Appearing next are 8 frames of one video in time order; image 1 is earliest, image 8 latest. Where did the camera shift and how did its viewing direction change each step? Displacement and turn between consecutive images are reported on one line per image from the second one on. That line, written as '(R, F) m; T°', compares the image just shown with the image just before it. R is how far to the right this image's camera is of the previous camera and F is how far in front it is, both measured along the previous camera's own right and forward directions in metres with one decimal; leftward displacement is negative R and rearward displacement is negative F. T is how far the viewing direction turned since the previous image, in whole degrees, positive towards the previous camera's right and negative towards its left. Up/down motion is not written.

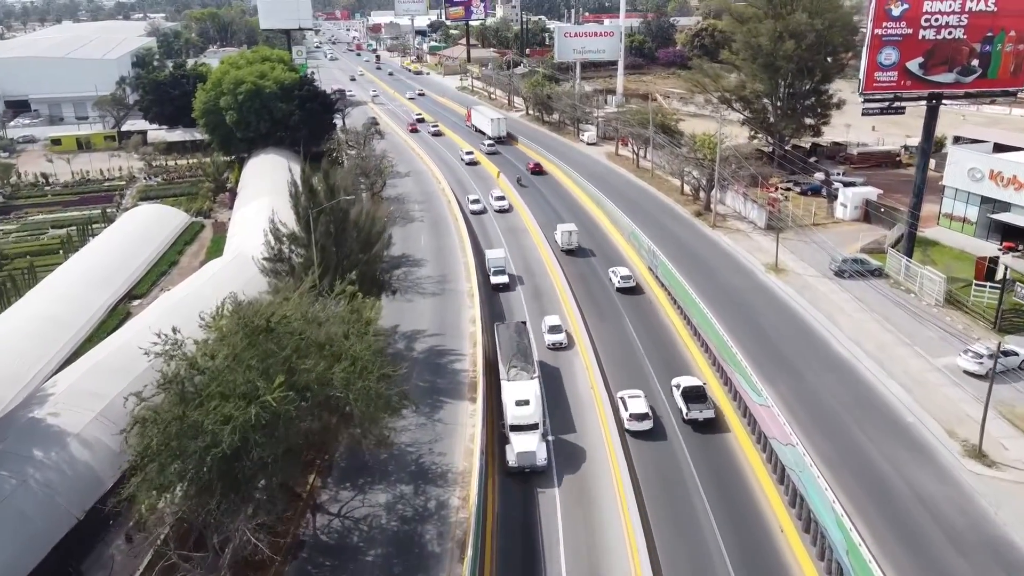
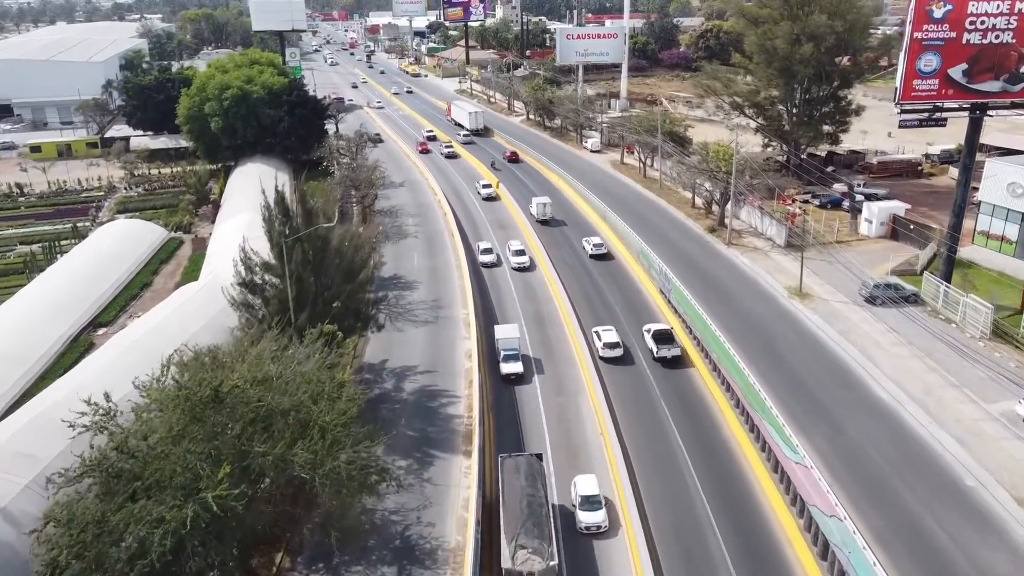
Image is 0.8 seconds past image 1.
(0.0, +3.5) m; 0°
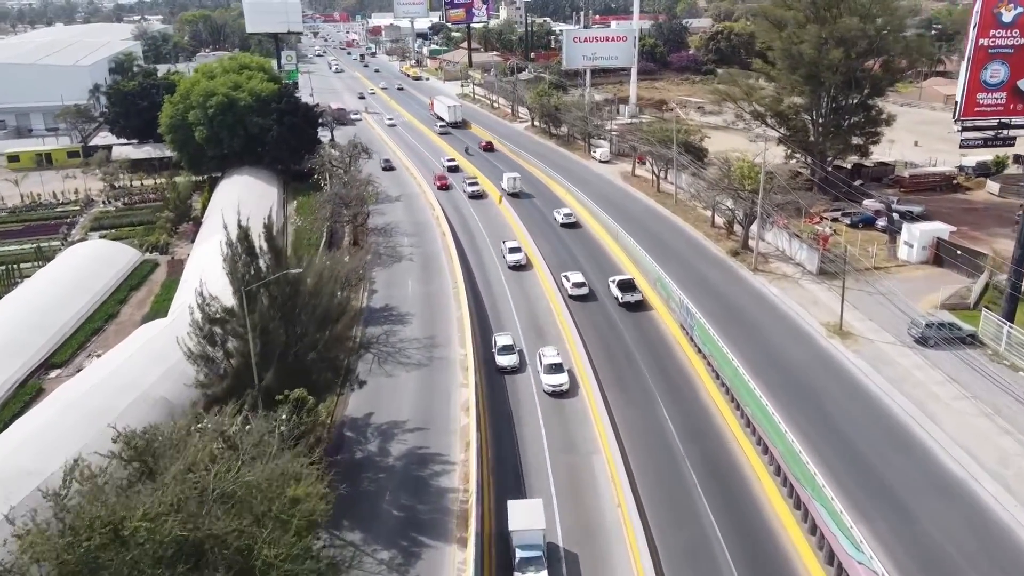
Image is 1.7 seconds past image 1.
(0.0, +4.3) m; 0°
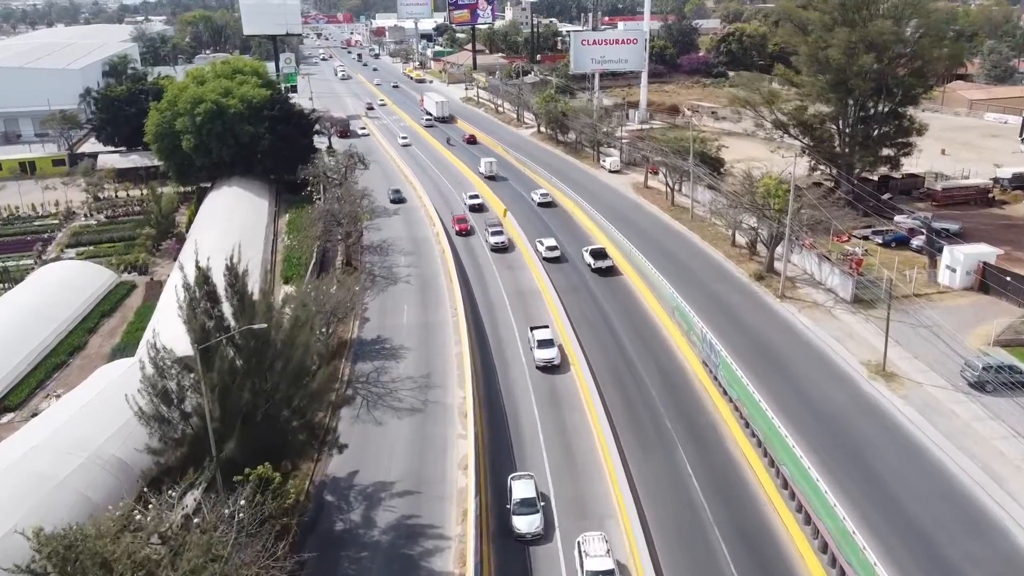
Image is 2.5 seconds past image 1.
(0.0, +3.5) m; 0°
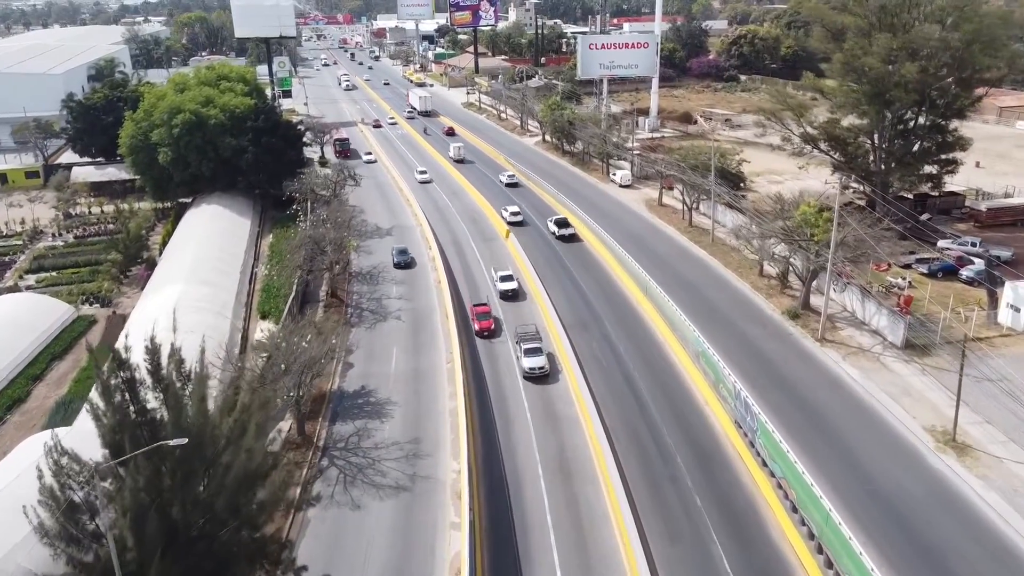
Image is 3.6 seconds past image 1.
(0.0, +4.6) m; 0°
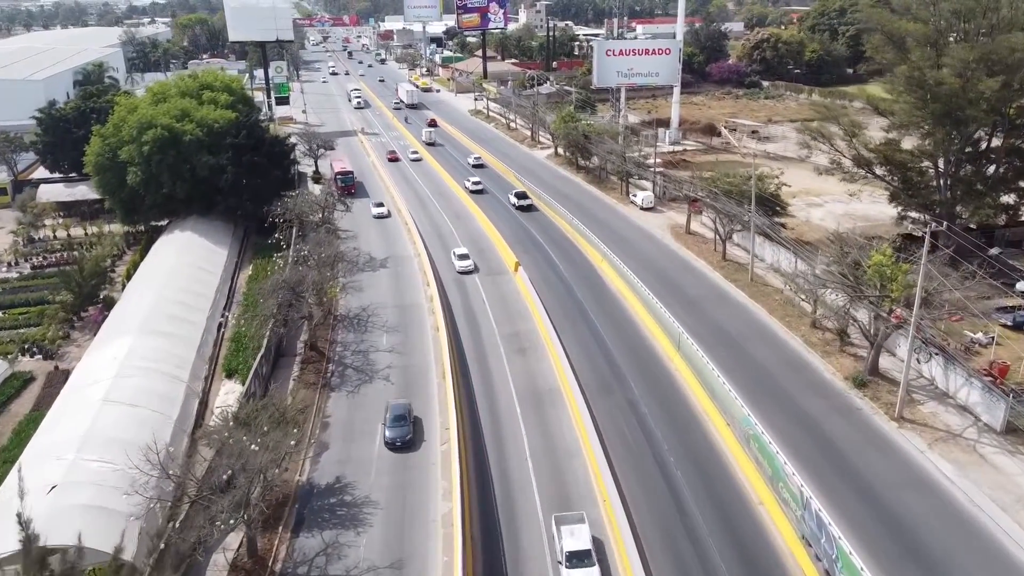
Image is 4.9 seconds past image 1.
(0.0, +6.0) m; -1°
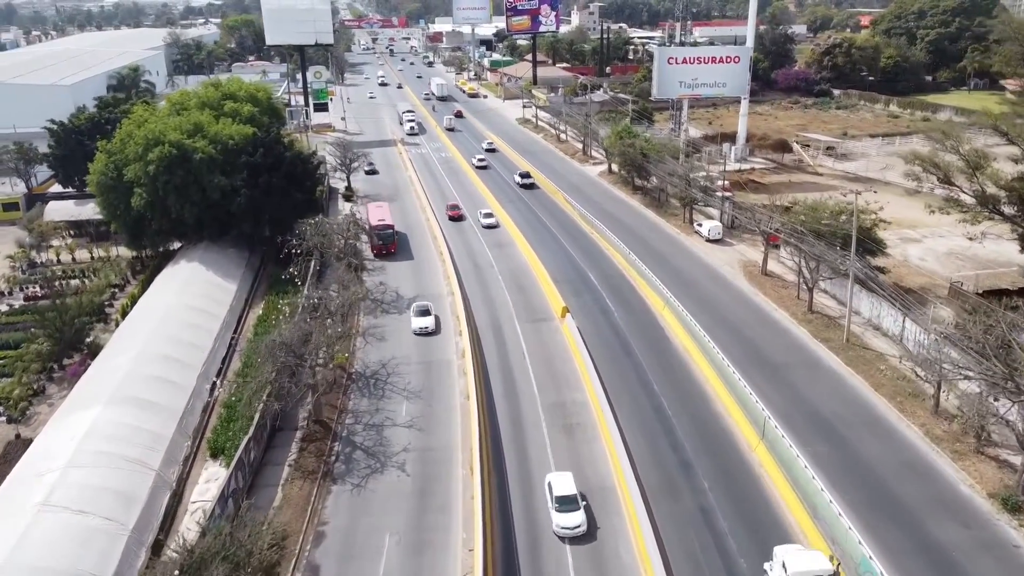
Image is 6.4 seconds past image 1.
(-0.1, +6.3) m; -3°
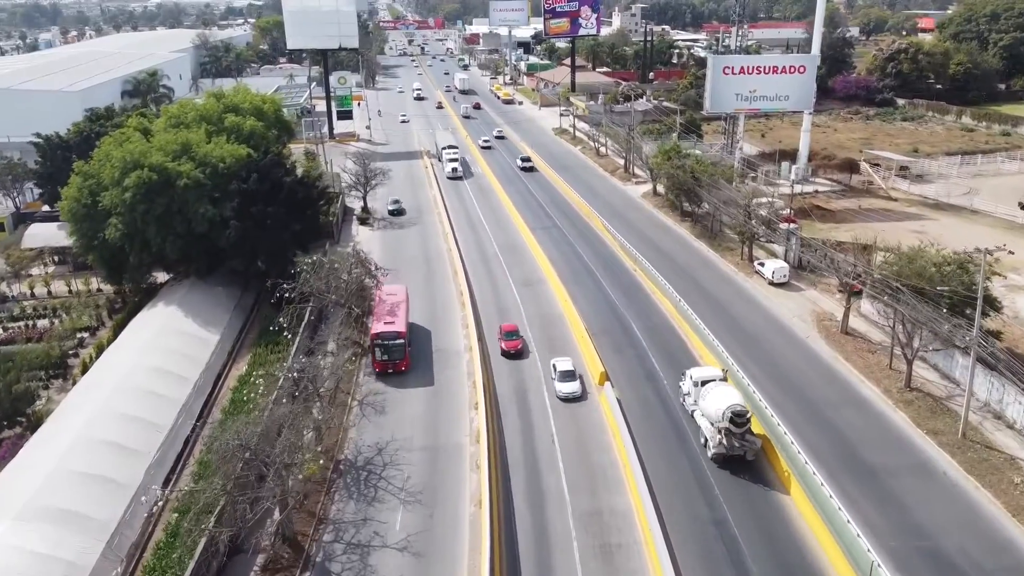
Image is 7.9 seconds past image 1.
(+0.2, +6.6) m; -3°
